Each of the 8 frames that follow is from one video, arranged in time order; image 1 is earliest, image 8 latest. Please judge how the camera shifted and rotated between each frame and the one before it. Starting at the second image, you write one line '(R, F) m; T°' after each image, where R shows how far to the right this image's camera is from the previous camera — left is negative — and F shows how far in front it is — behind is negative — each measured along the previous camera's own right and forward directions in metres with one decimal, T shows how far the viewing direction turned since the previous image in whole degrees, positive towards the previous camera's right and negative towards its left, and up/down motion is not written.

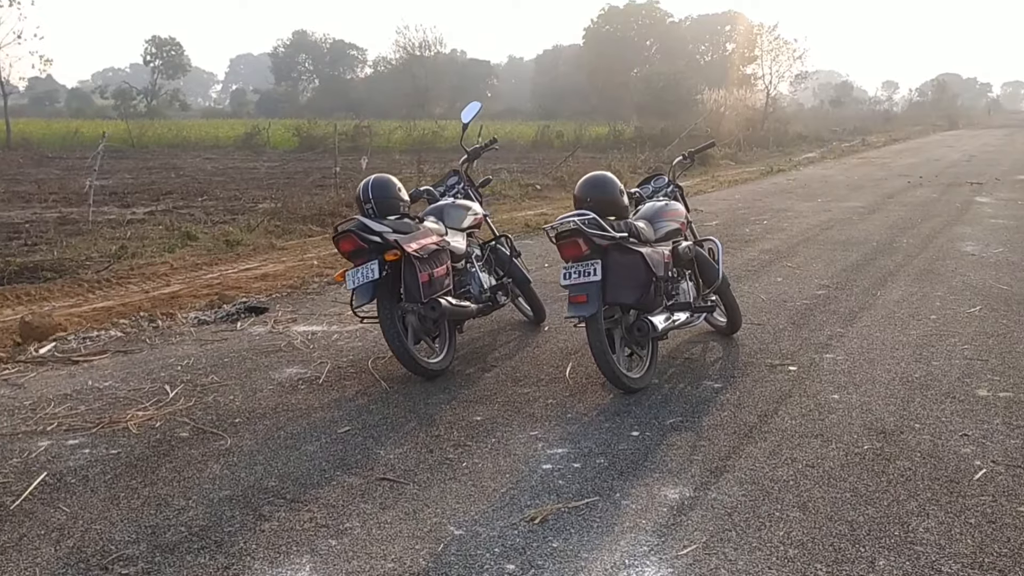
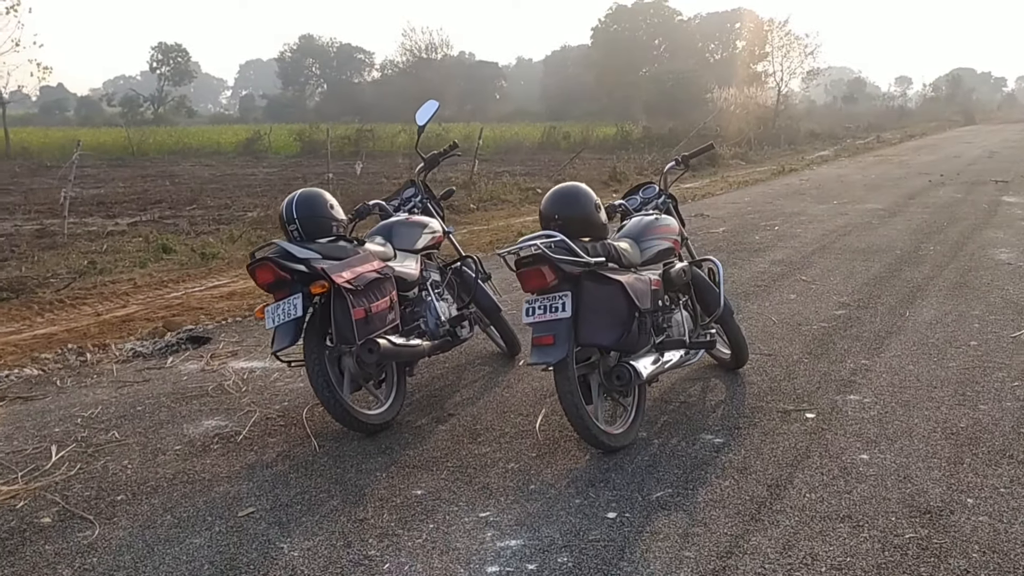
(+0.3, +0.9) m; -1°
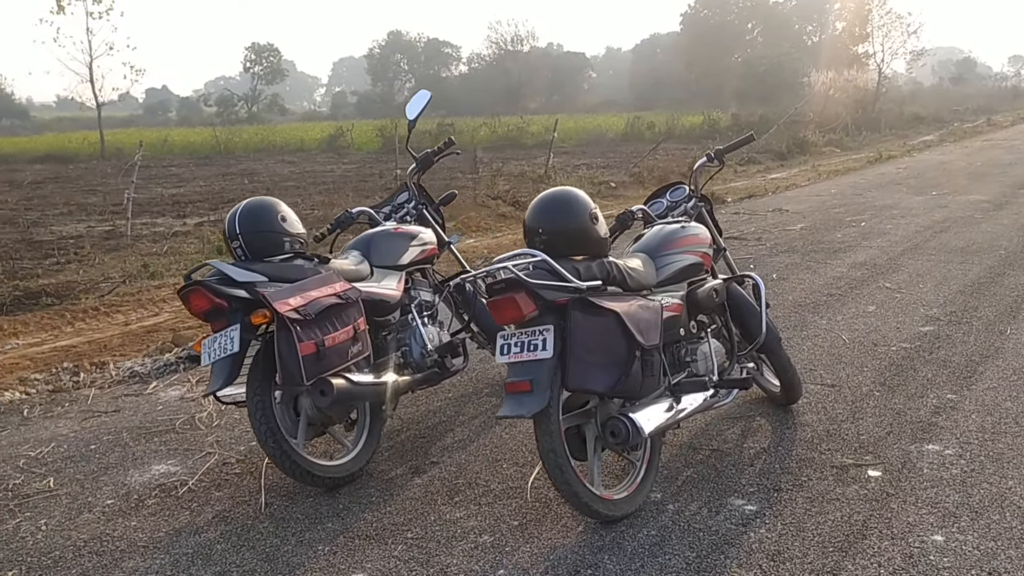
(+0.4, +0.7) m; -6°
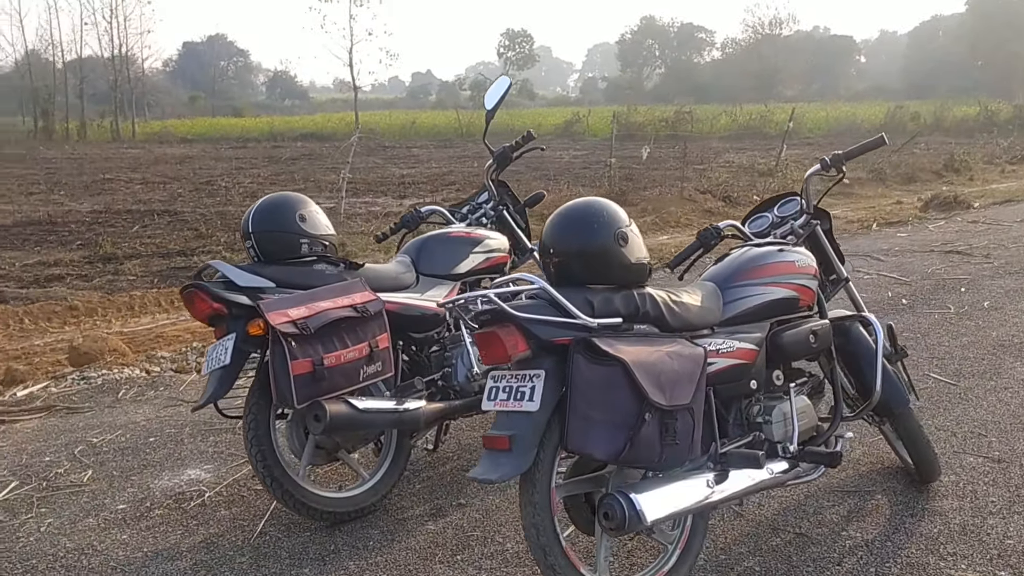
(+0.6, +0.6) m; -15°
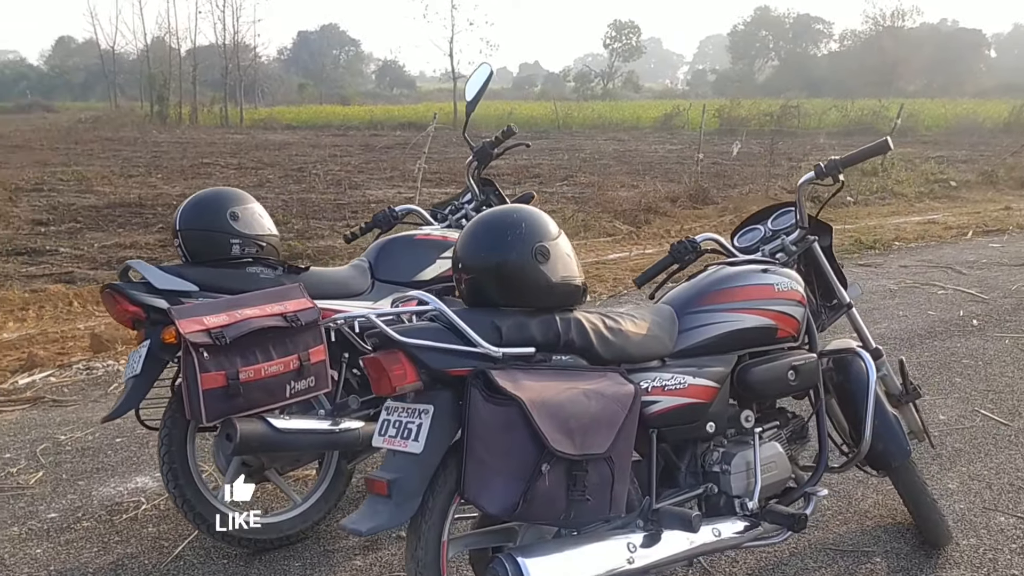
(+0.5, +0.4) m; -6°
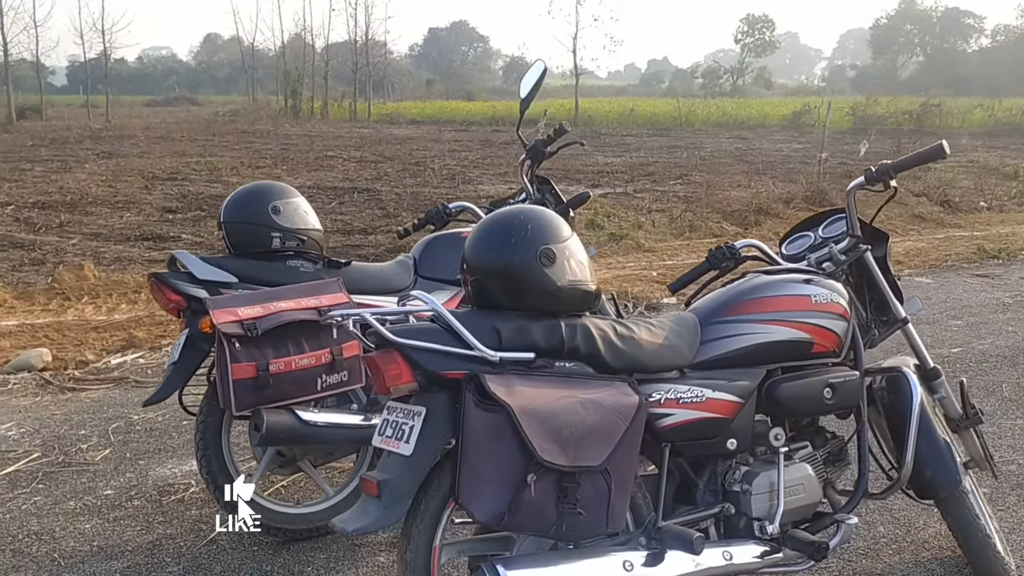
(+0.3, +0.1) m; -7°
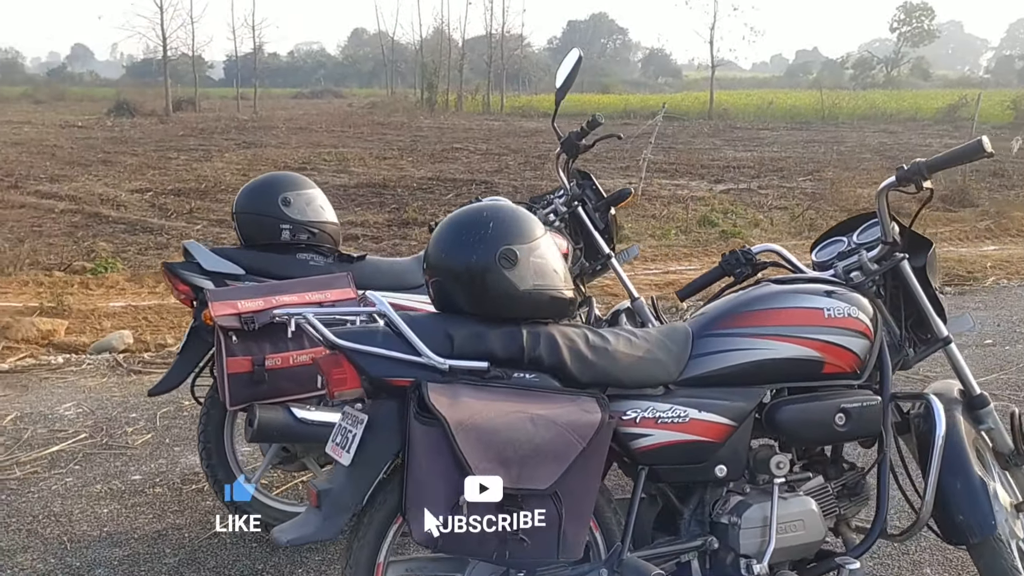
(+0.4, +0.2) m; -8°
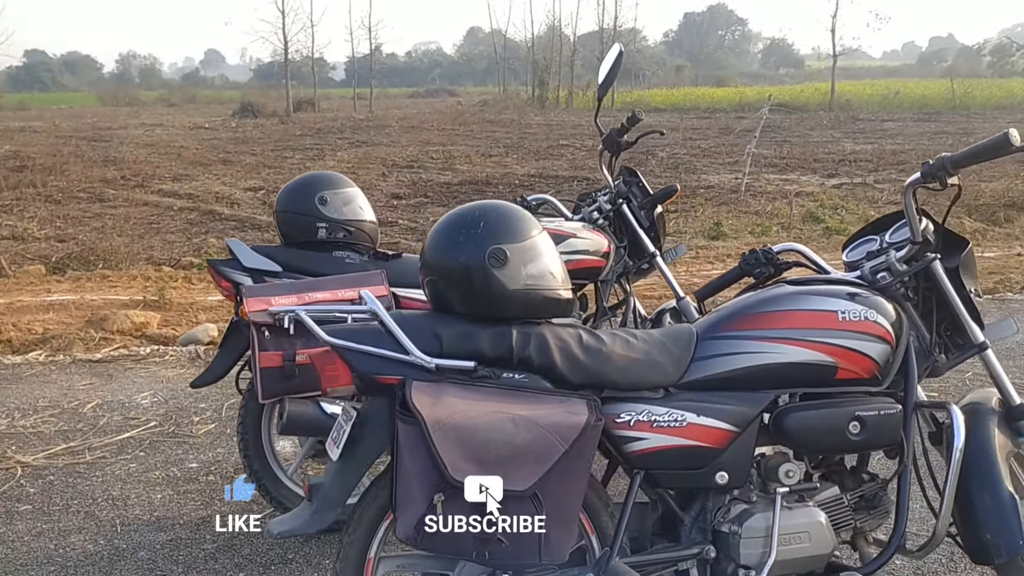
(+0.3, 0.0) m; -7°
